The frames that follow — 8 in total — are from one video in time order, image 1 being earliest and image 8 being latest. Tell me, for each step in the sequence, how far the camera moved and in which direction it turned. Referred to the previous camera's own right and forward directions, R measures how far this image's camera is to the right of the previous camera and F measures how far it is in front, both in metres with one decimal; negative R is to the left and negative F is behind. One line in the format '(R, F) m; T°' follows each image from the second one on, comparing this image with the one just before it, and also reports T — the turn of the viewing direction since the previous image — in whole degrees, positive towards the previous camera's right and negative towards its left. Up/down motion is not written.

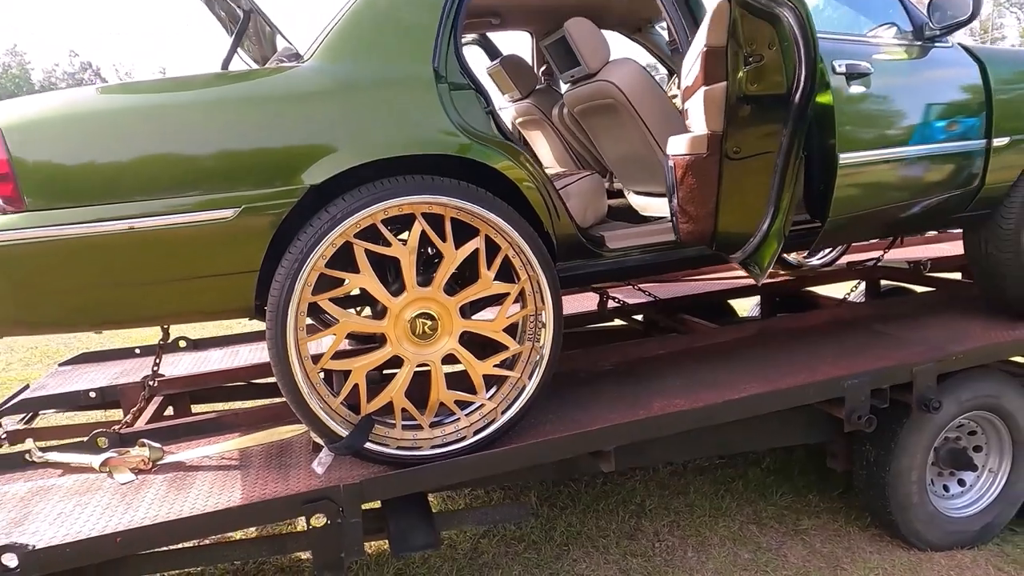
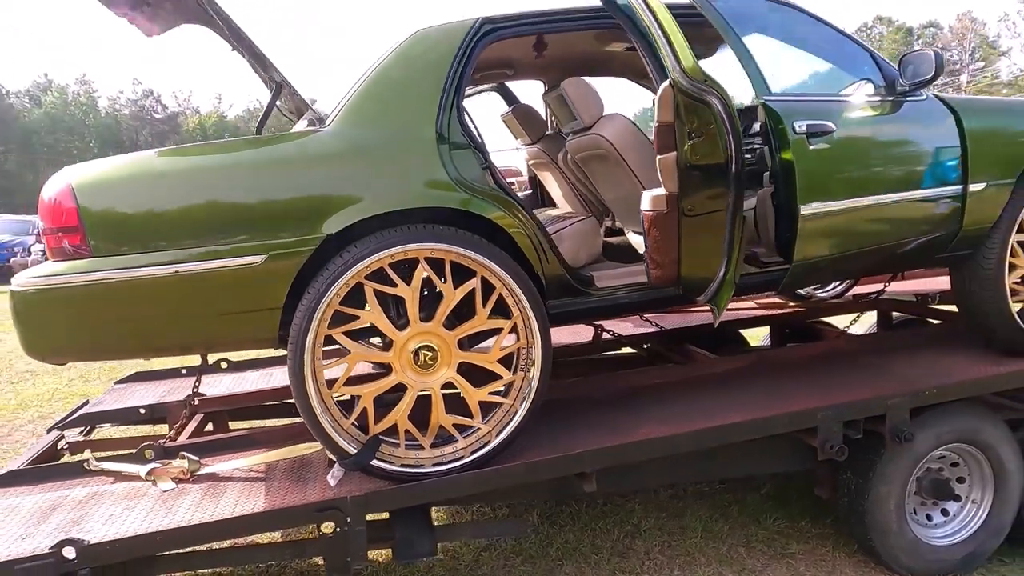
(+0.2, -0.2) m; -4°
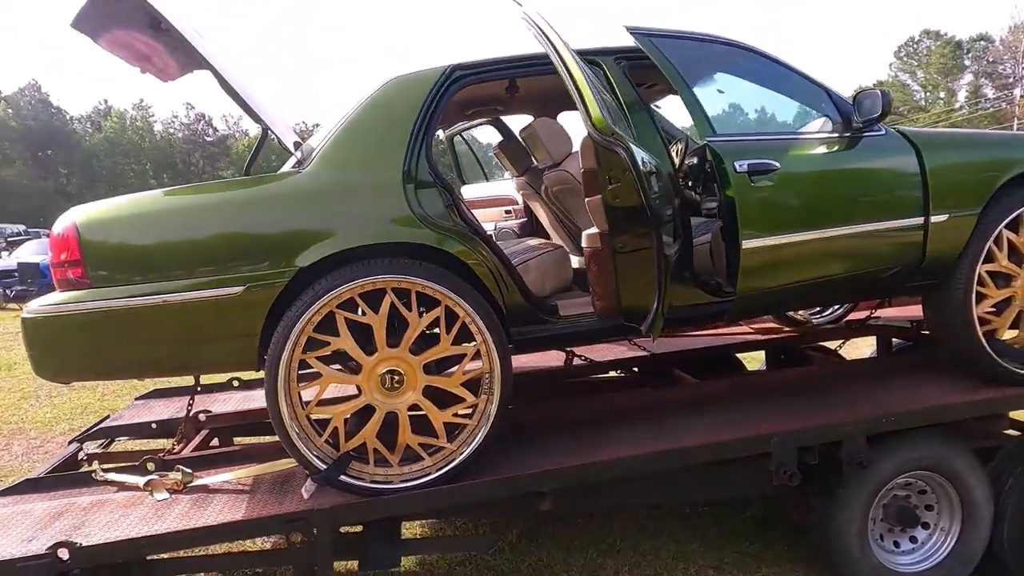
(+0.3, -0.1) m; -3°
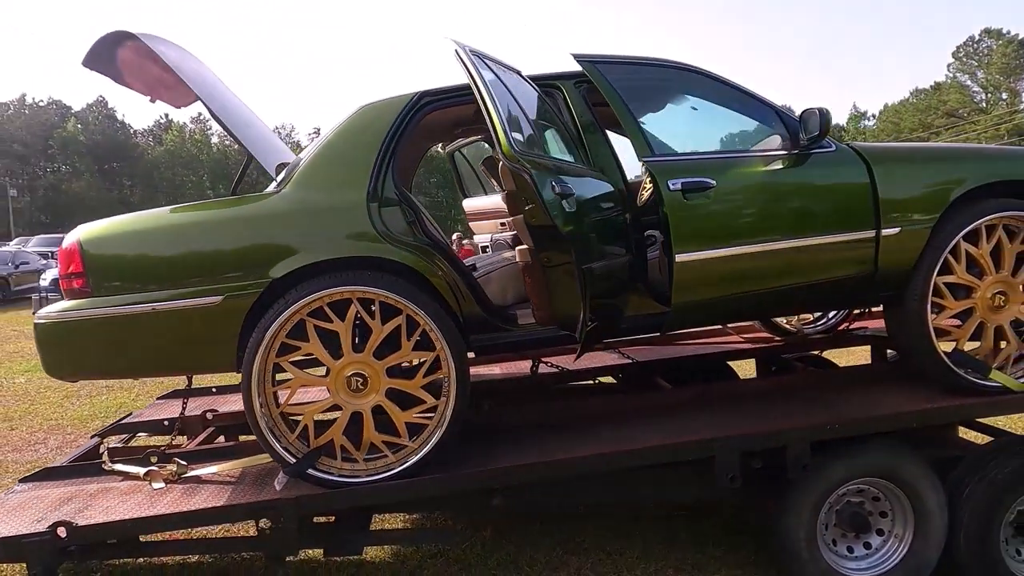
(+0.3, -0.2) m; -4°
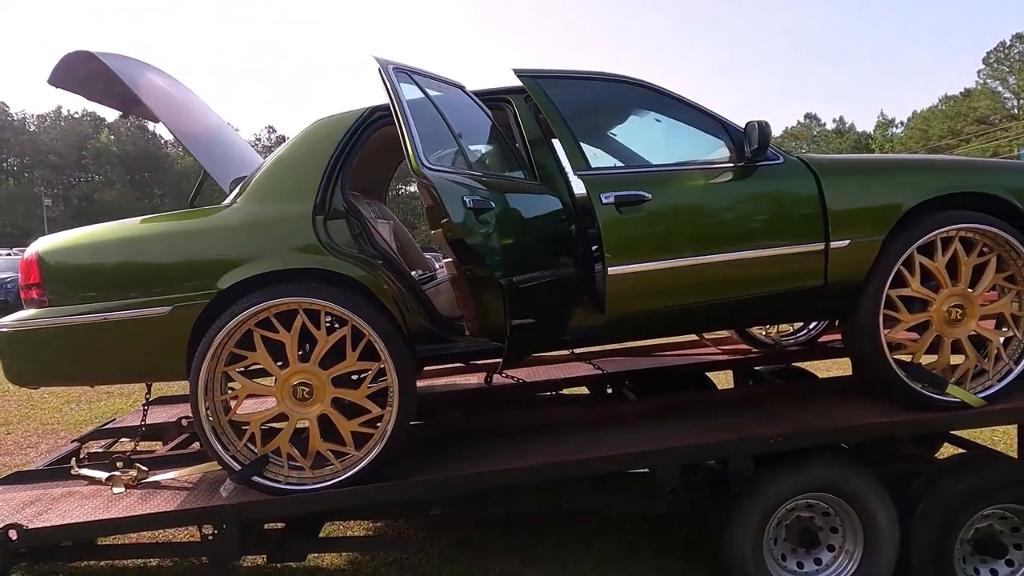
(+0.3, 0.0) m; -2°
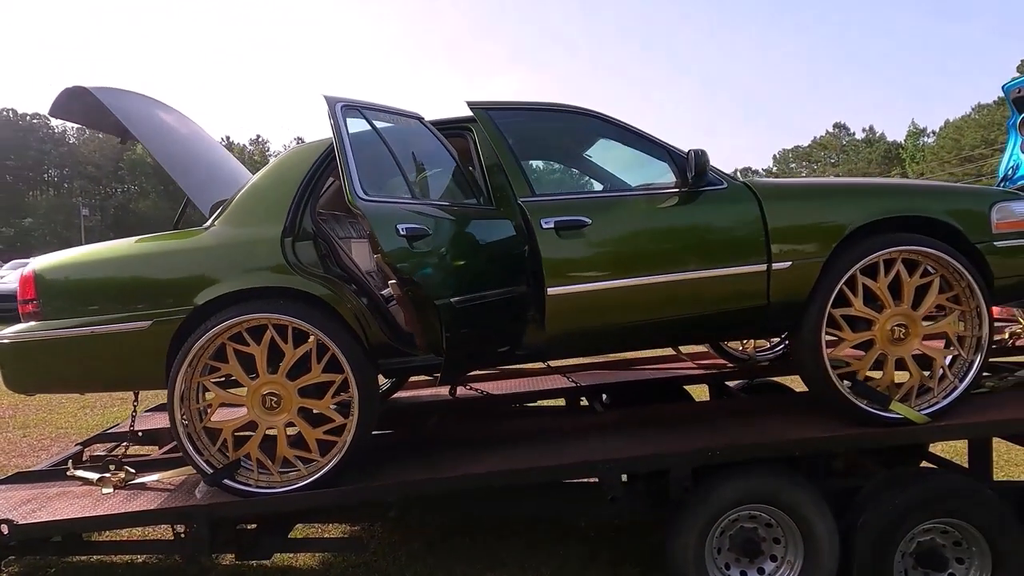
(+0.3, -0.2) m; -2°
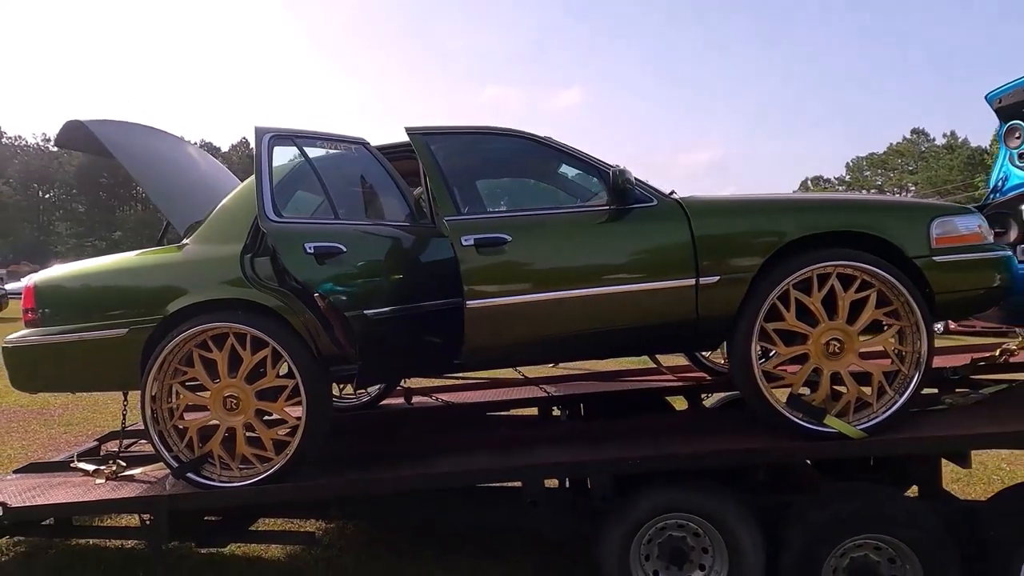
(+0.5, -0.1) m; -6°
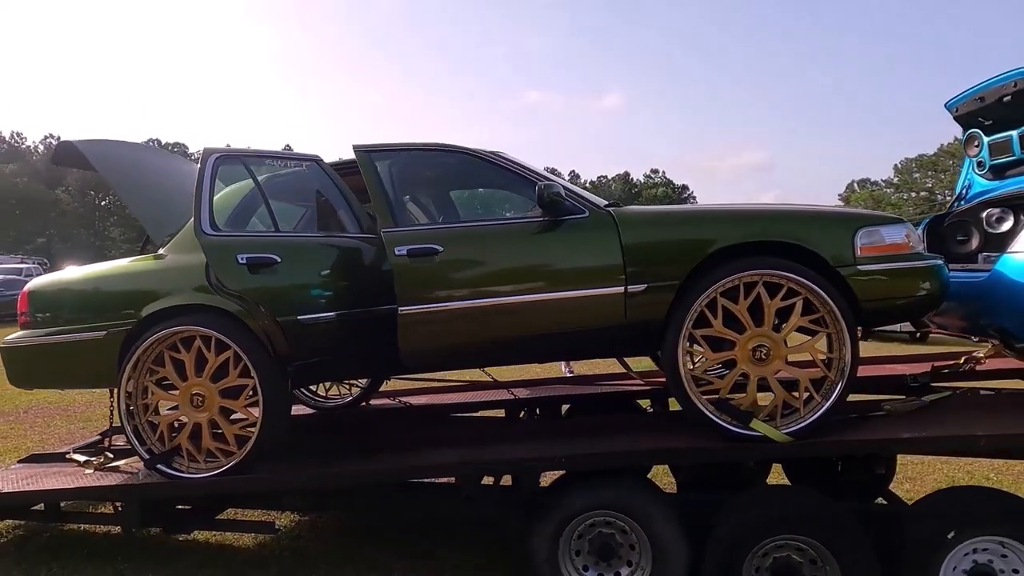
(+0.4, -0.1) m; -3°
